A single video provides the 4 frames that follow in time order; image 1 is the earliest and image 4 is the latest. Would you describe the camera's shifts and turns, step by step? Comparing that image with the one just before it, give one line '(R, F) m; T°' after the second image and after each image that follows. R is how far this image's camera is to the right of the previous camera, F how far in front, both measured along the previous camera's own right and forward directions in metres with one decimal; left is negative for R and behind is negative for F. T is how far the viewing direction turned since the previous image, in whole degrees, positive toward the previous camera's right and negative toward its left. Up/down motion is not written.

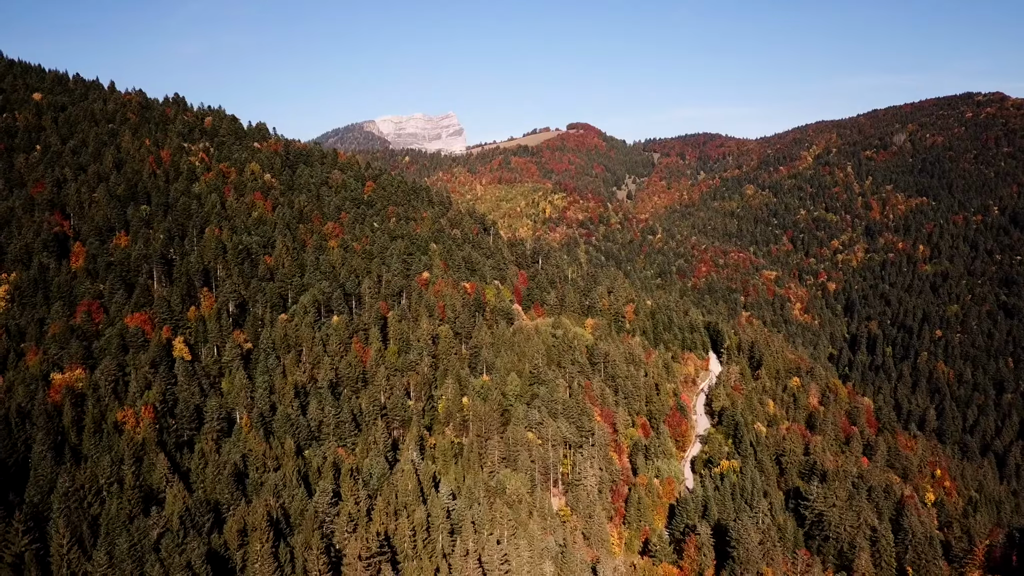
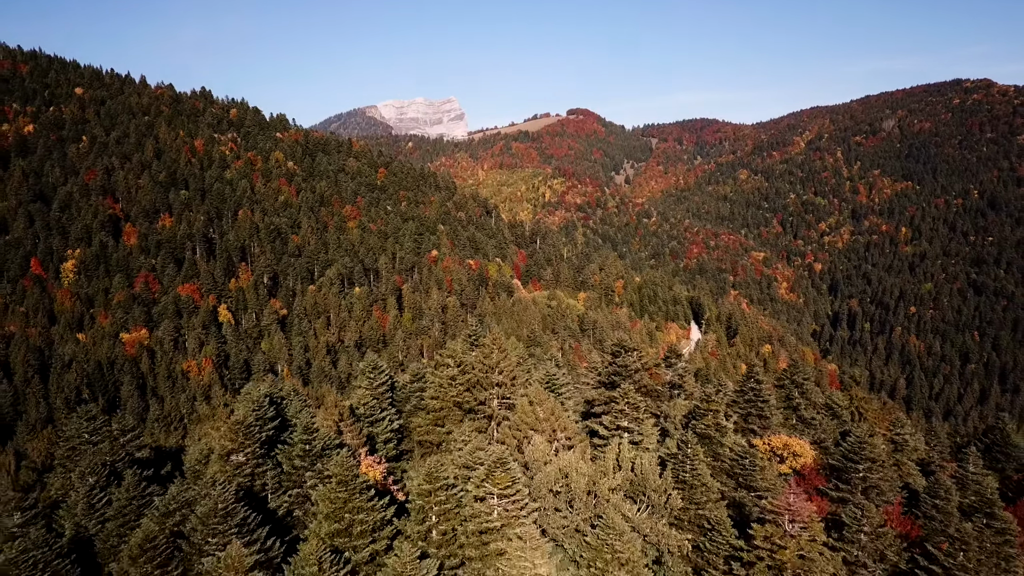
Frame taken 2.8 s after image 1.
(+0.5, -15.2) m; 0°
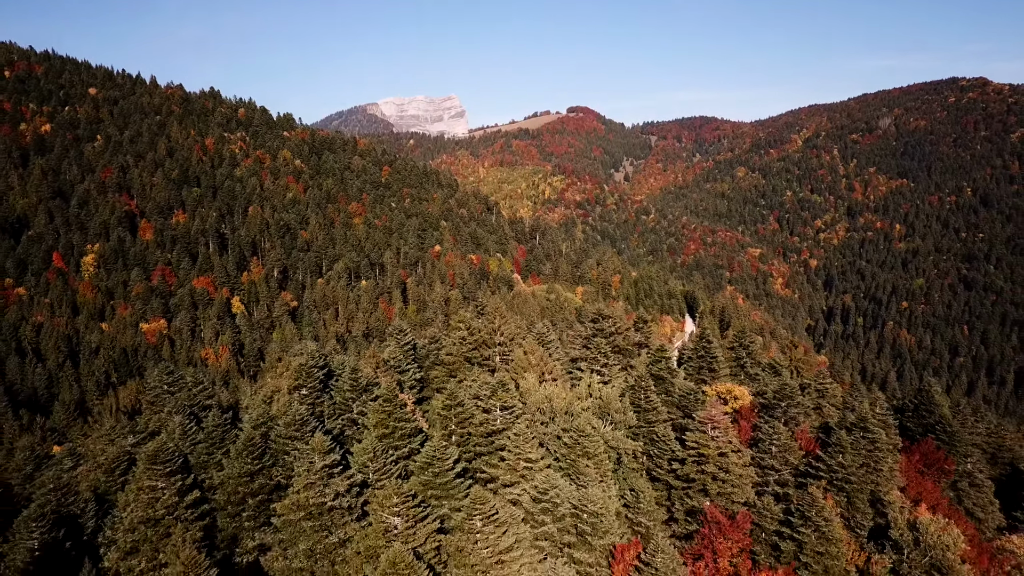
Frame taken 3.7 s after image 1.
(+0.1, -5.3) m; 0°
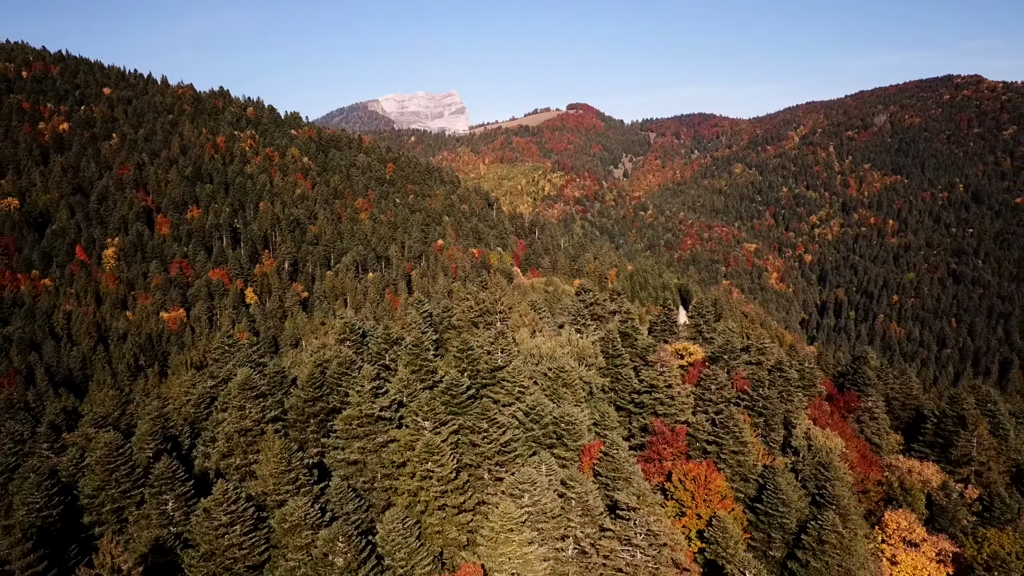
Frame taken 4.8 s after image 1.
(+0.1, -6.2) m; 0°
